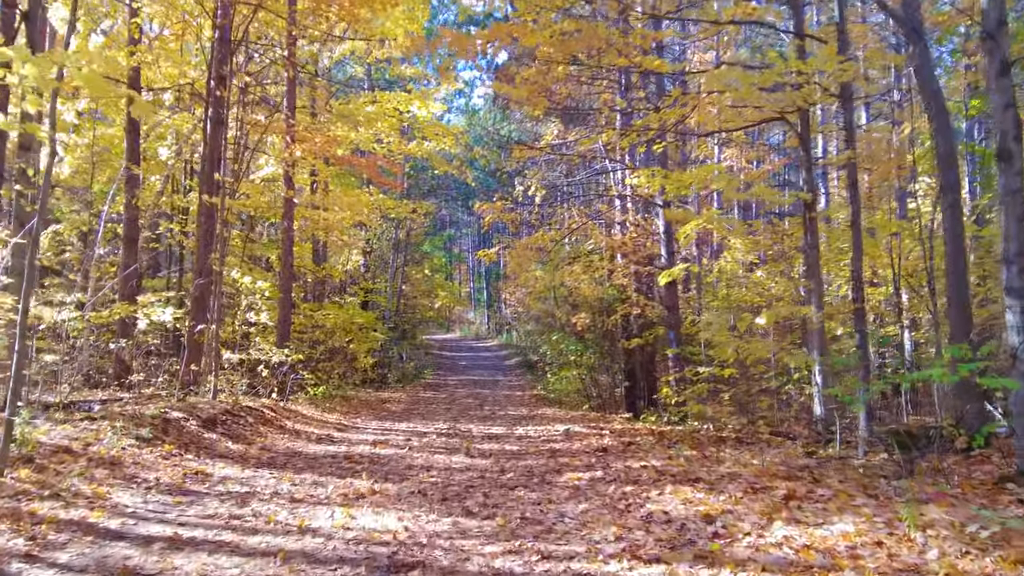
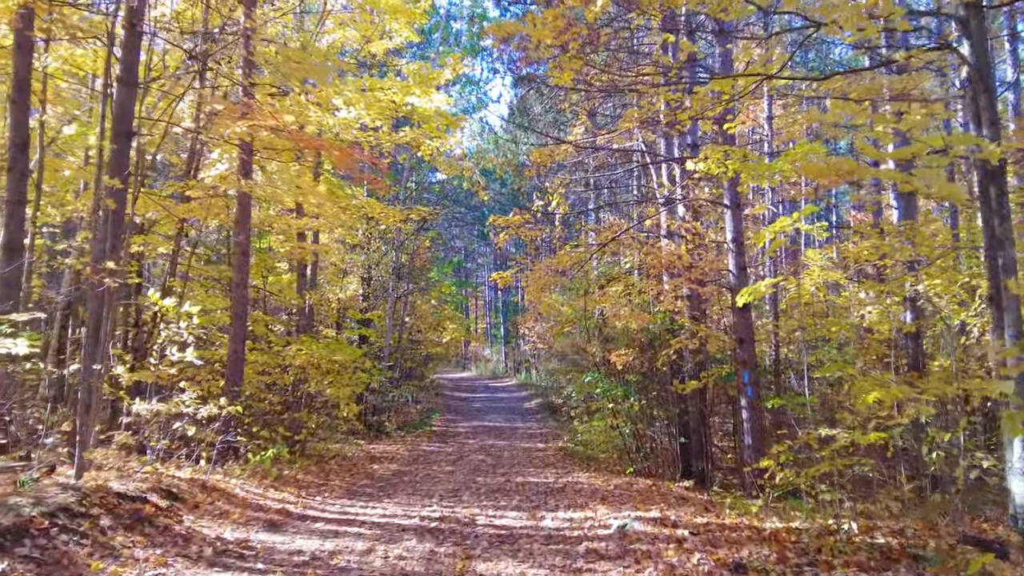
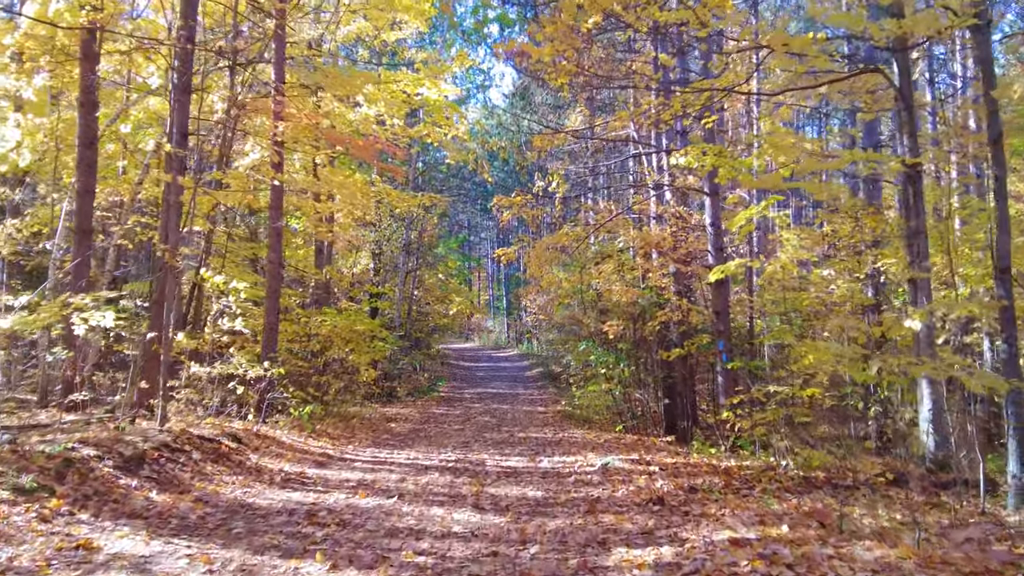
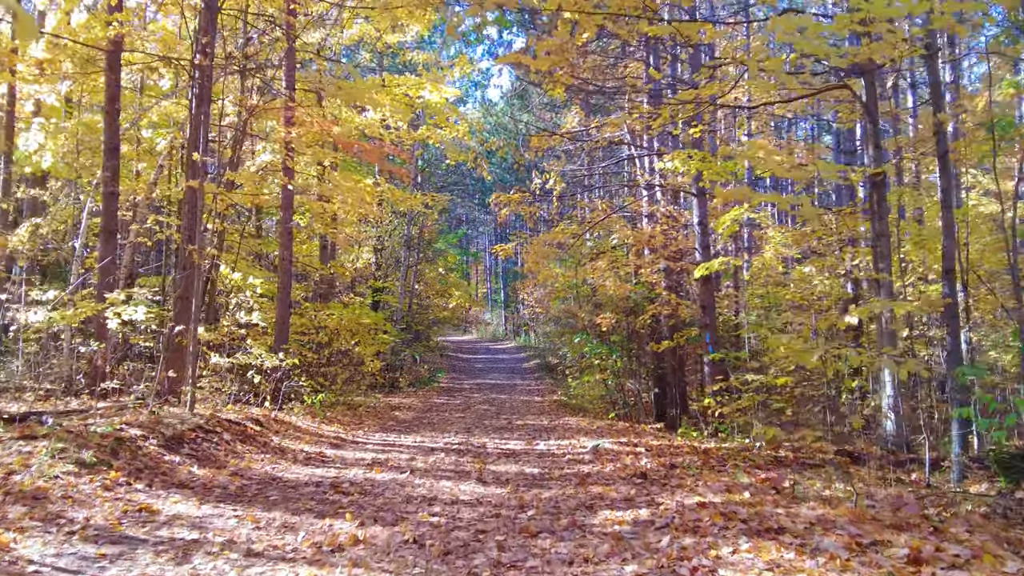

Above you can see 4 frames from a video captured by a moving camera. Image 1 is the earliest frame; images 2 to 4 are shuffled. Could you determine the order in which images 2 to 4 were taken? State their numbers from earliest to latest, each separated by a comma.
4, 3, 2
